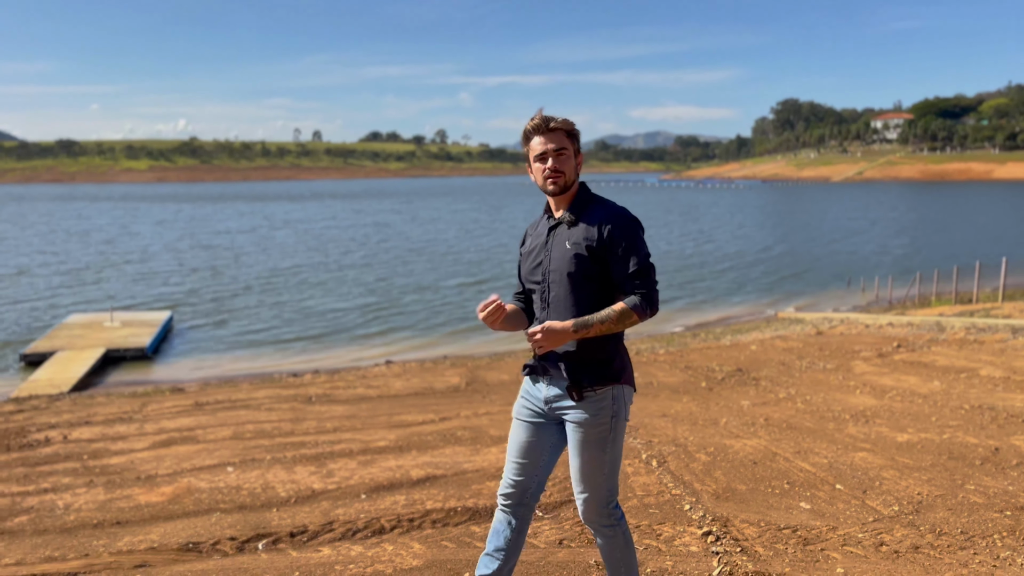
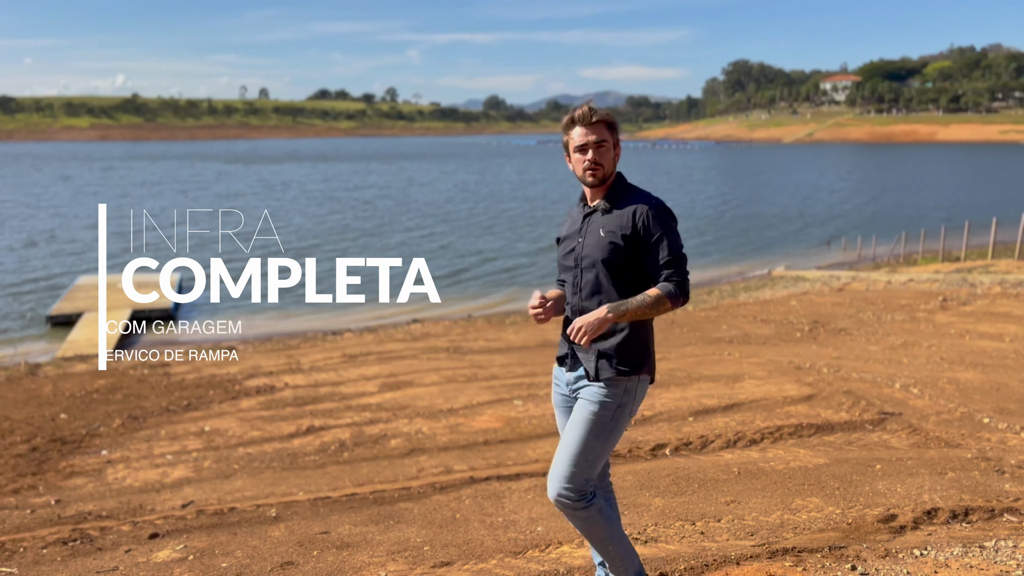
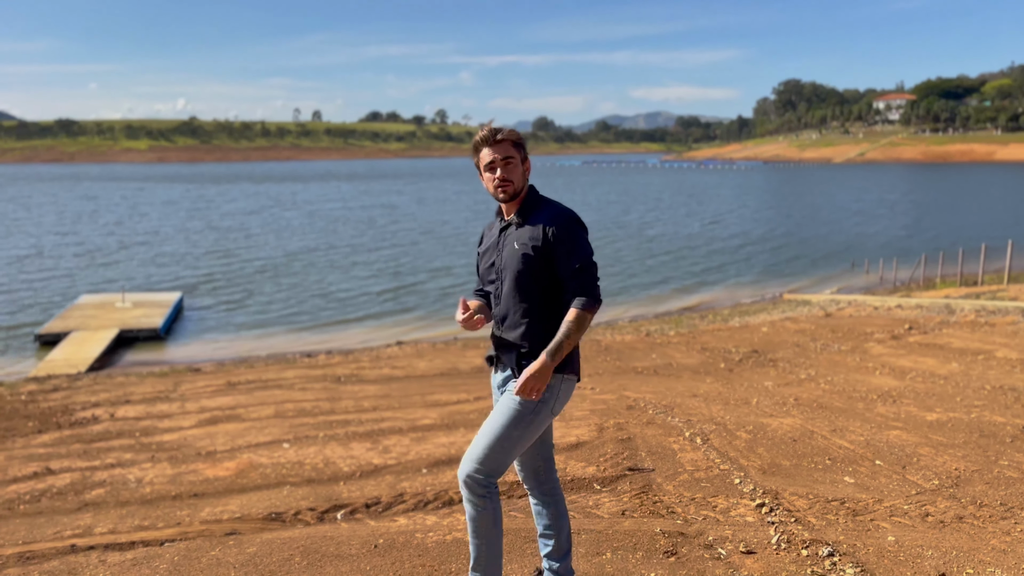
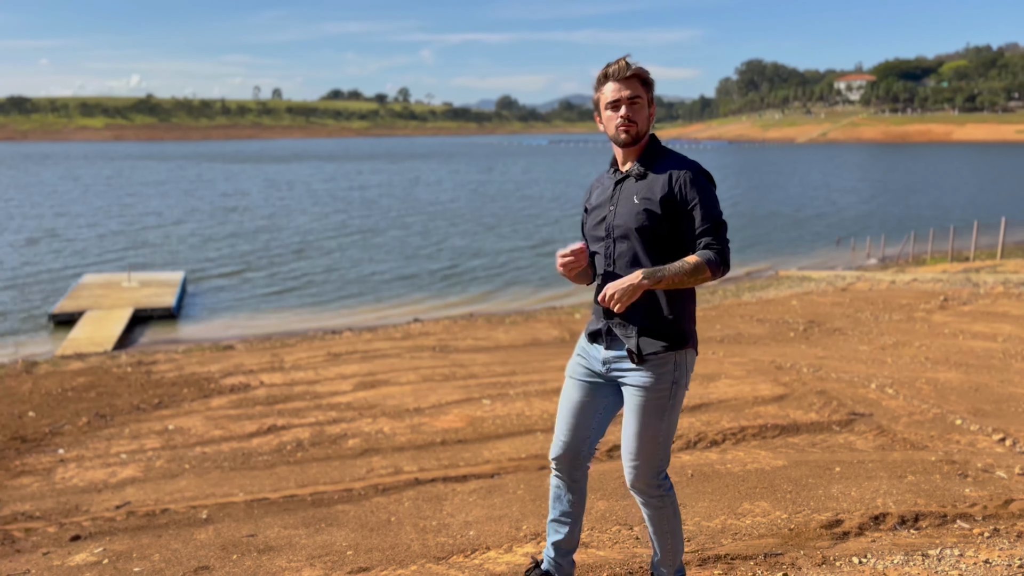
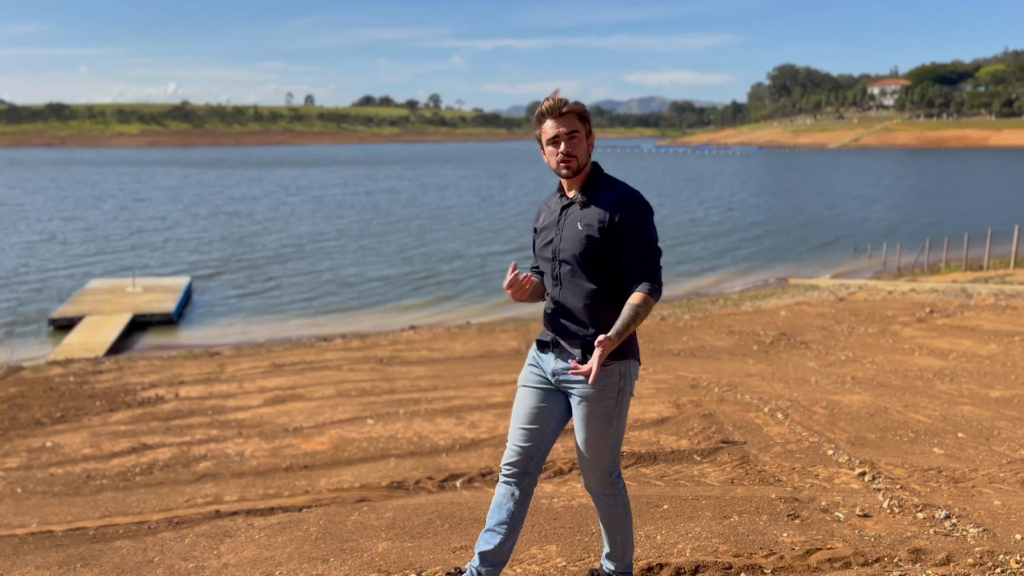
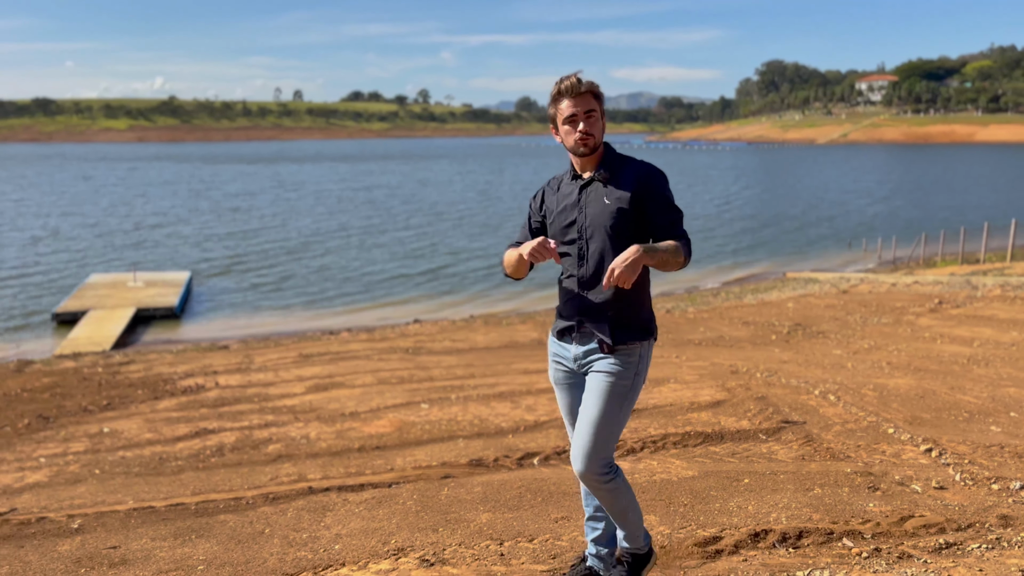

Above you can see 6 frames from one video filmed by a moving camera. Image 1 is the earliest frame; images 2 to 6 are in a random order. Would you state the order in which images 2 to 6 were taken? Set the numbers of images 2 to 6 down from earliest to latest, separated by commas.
3, 5, 6, 4, 2
